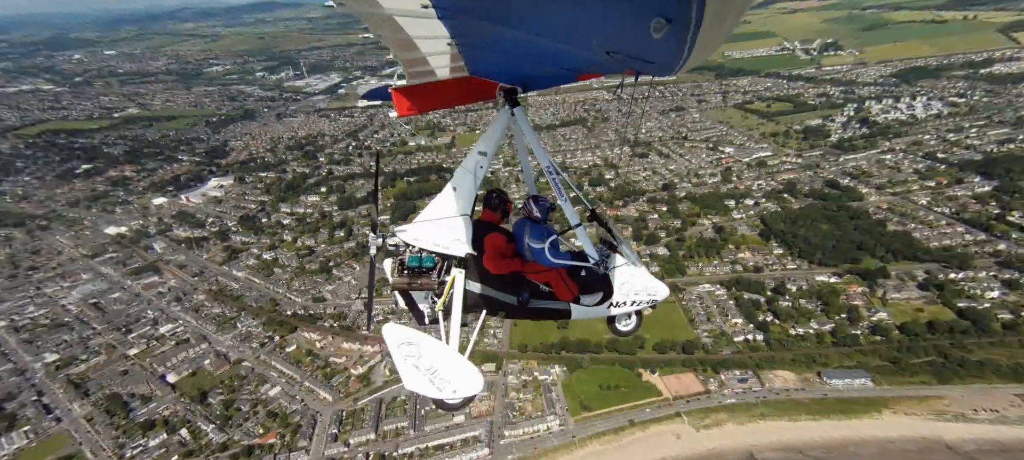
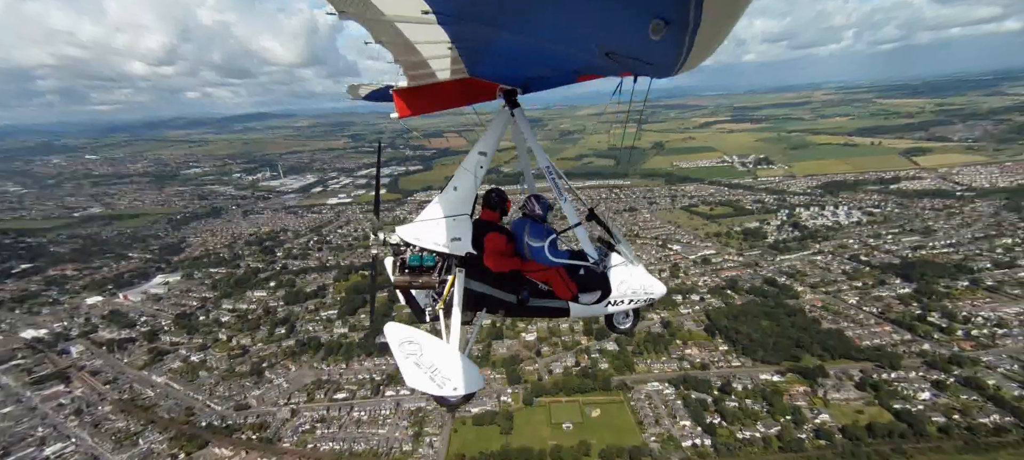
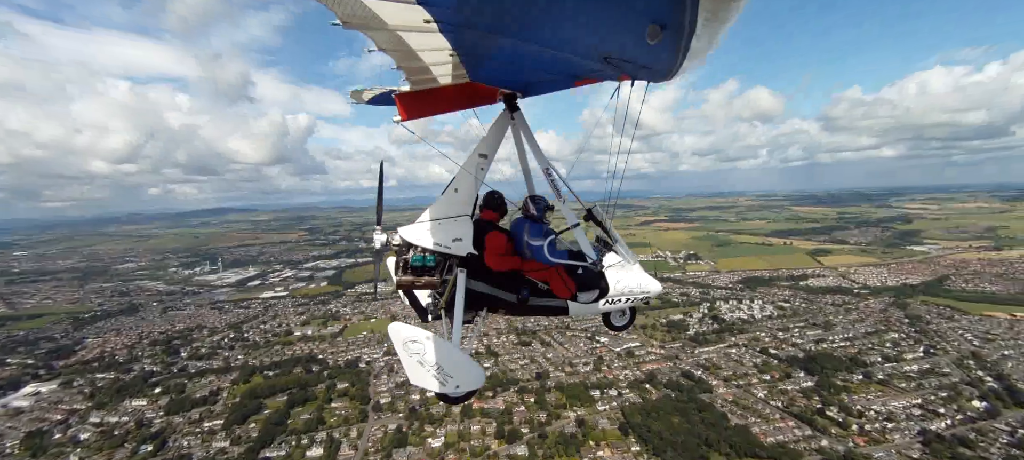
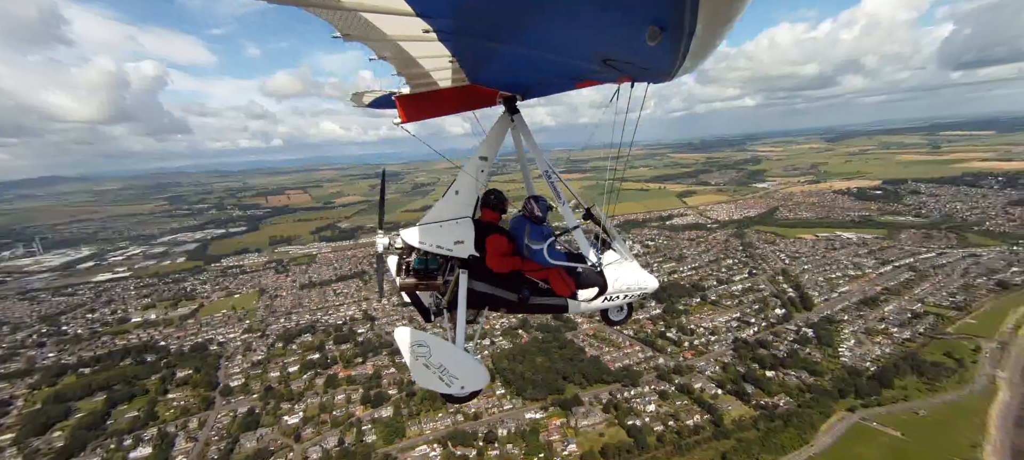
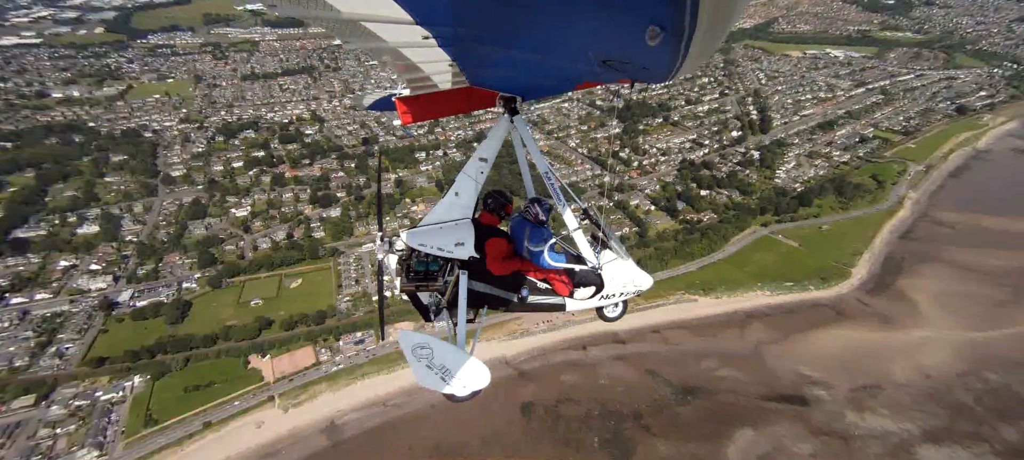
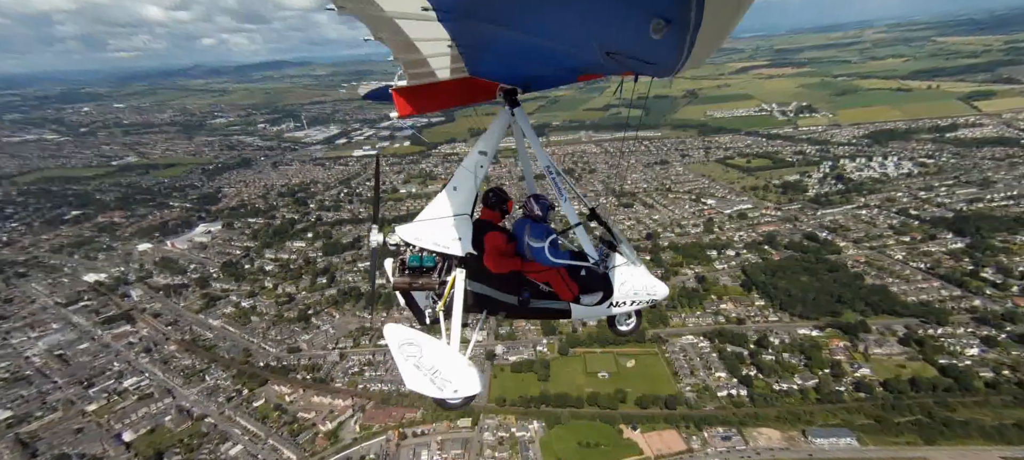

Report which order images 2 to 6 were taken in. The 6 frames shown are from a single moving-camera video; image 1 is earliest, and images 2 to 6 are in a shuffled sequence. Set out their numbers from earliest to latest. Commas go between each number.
6, 2, 3, 4, 5
